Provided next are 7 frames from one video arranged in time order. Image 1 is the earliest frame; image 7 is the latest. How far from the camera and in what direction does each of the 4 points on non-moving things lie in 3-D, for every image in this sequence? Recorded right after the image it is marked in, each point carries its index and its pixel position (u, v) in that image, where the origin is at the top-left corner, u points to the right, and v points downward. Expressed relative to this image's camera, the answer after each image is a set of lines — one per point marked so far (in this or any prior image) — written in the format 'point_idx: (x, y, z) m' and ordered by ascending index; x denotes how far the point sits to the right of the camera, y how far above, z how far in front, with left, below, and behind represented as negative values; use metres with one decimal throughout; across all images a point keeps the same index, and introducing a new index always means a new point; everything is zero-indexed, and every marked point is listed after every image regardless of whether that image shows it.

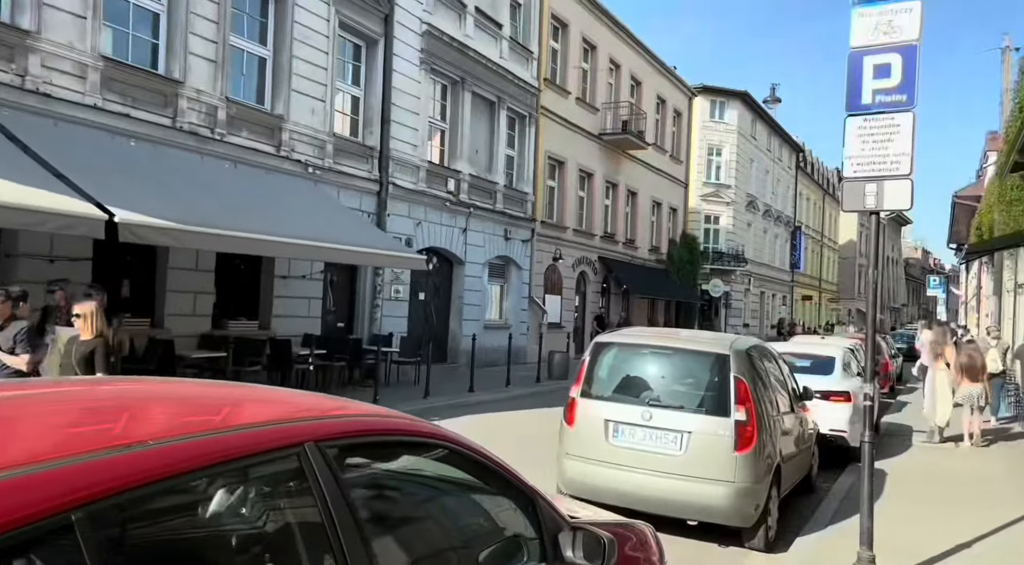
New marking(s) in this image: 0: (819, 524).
0: (+2.4, -1.9, +6.6) m
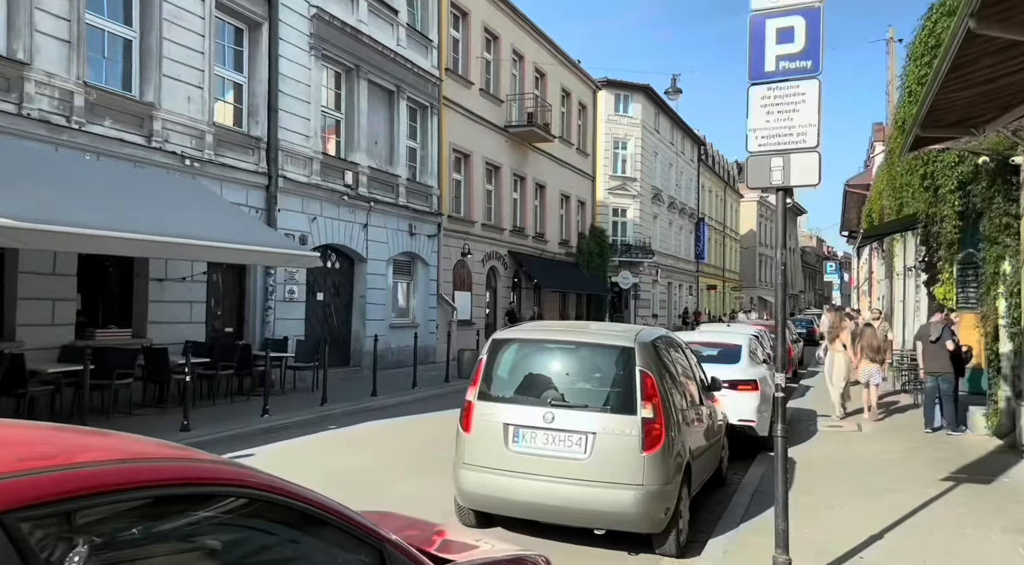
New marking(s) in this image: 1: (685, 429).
0: (+1.6, -1.8, +6.4) m
1: (+1.3, -1.1, +6.3) m
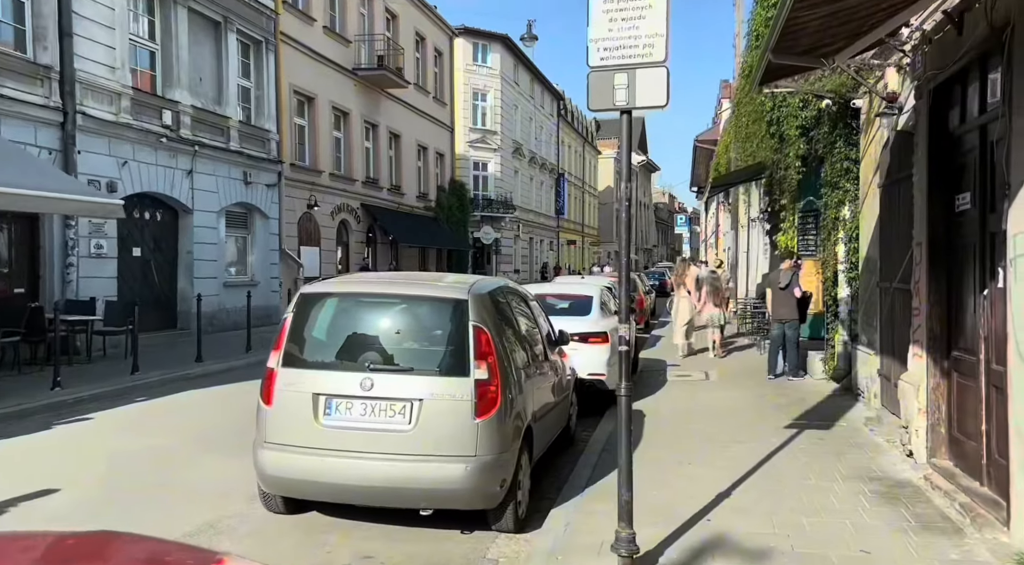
0: (+0.4, -1.4, +5.9) m
1: (+0.1, -0.7, +5.8) m
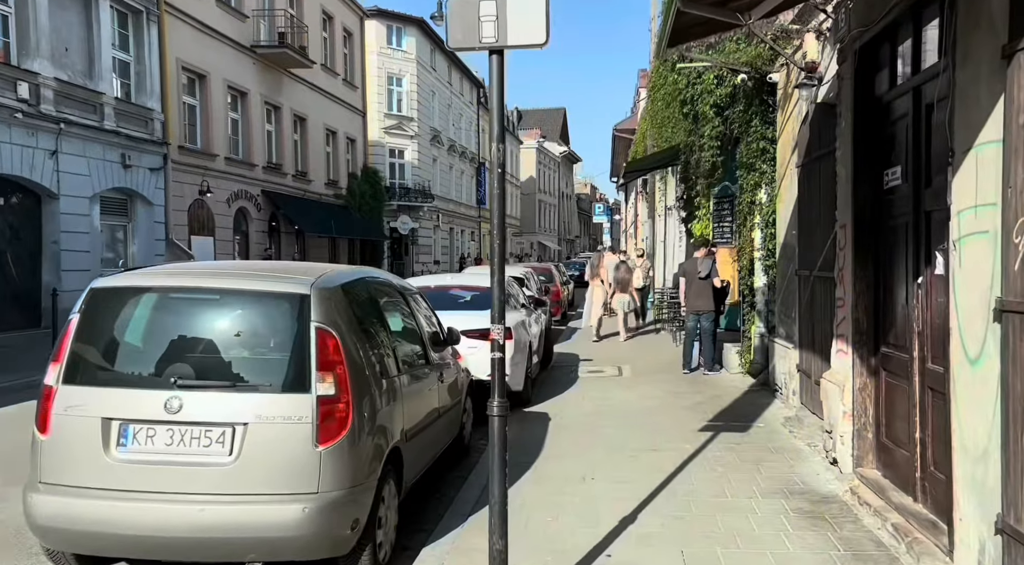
0: (-0.3, -1.4, +5.0) m
1: (-0.7, -0.7, +4.8) m
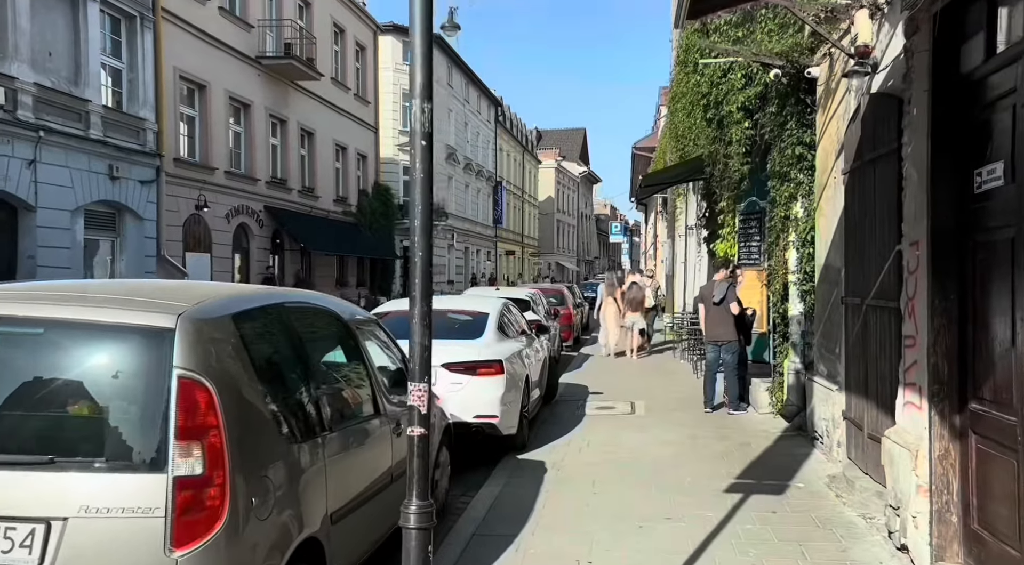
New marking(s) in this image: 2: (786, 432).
0: (-0.5, -1.5, +3.8) m
1: (-0.8, -0.8, +3.6) m
2: (+2.6, -1.4, +8.0) m
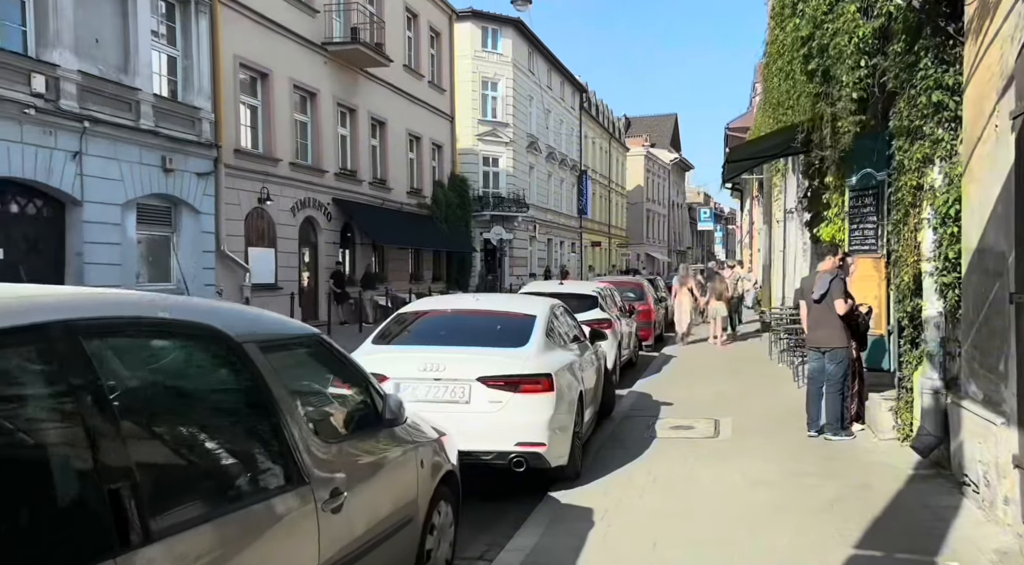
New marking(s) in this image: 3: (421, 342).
0: (-0.6, -1.5, +2.2) m
1: (-0.9, -0.8, +2.1) m
2: (+2.9, -1.3, +6.1) m
3: (-0.7, -0.5, +7.0) m
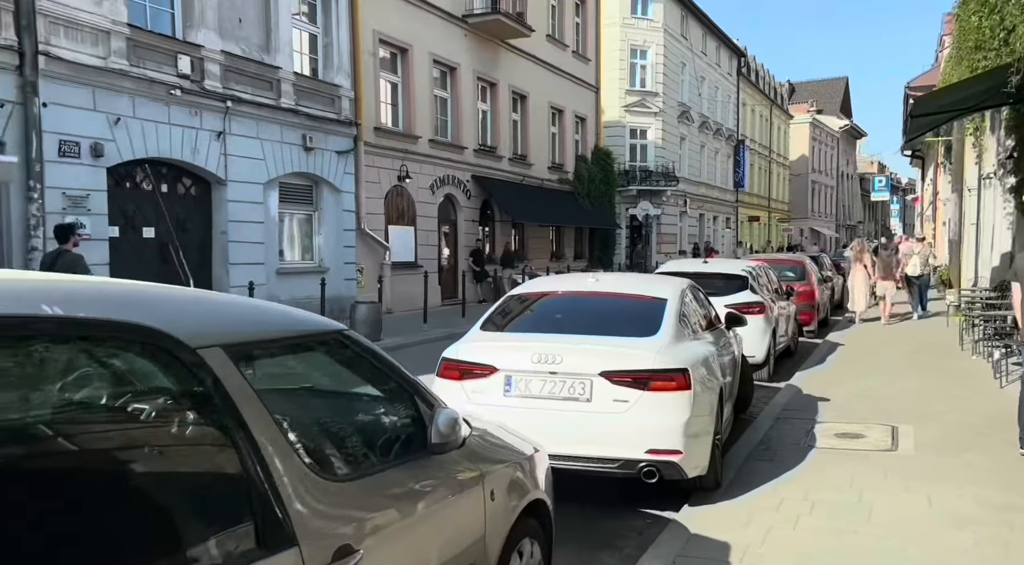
0: (-0.6, -1.4, +1.3) m
1: (-0.9, -0.7, +1.2) m
2: (+3.6, -1.2, +4.4) m
3: (+0.2, -0.3, +6.0) m
